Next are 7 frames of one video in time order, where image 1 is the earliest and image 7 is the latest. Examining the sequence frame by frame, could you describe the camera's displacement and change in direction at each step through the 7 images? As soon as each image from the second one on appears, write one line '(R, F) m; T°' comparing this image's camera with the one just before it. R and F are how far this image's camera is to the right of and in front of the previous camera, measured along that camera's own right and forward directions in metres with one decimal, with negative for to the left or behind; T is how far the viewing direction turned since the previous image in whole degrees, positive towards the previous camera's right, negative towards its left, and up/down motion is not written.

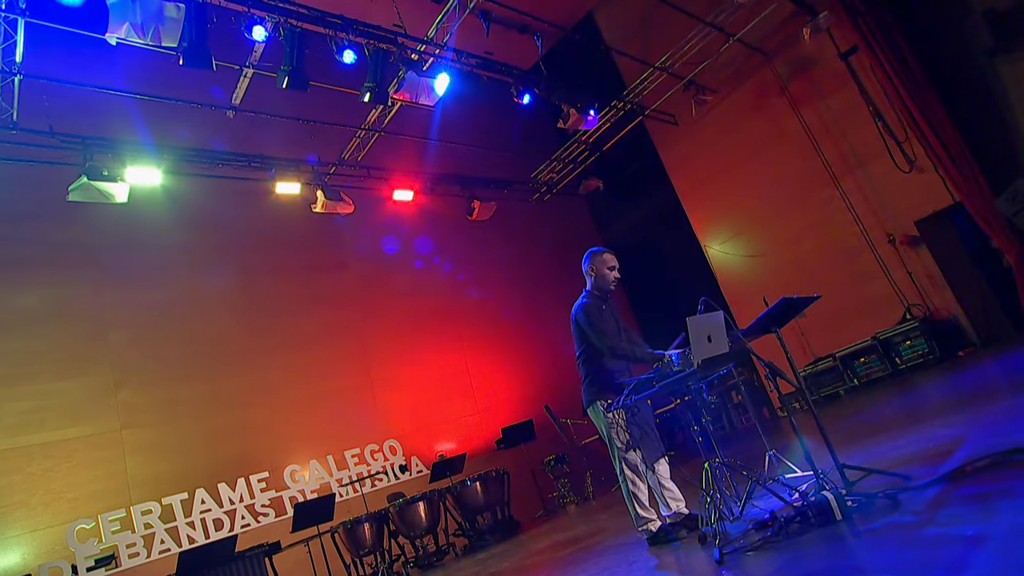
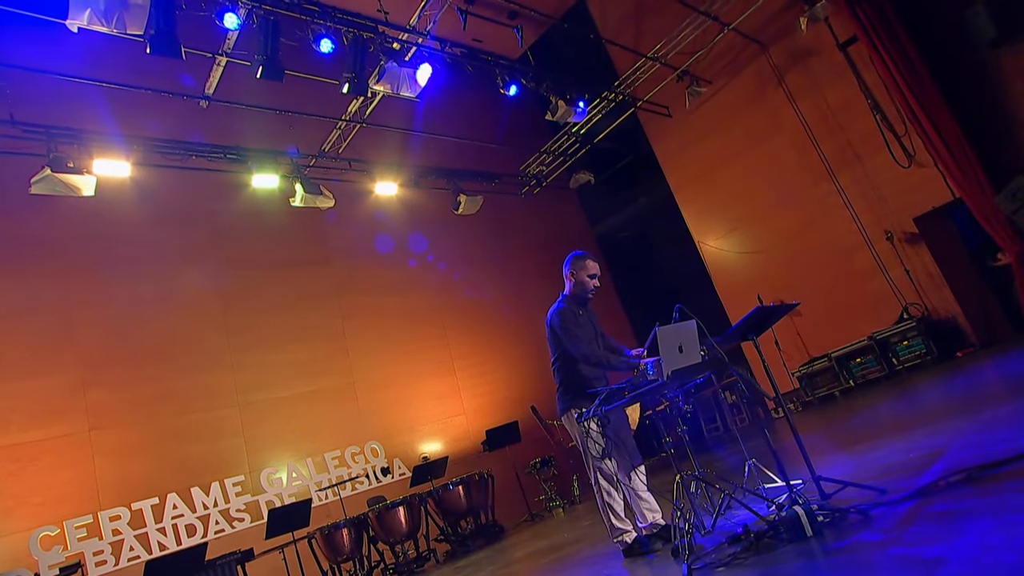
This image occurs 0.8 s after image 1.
(+0.1, +0.3) m; 0°
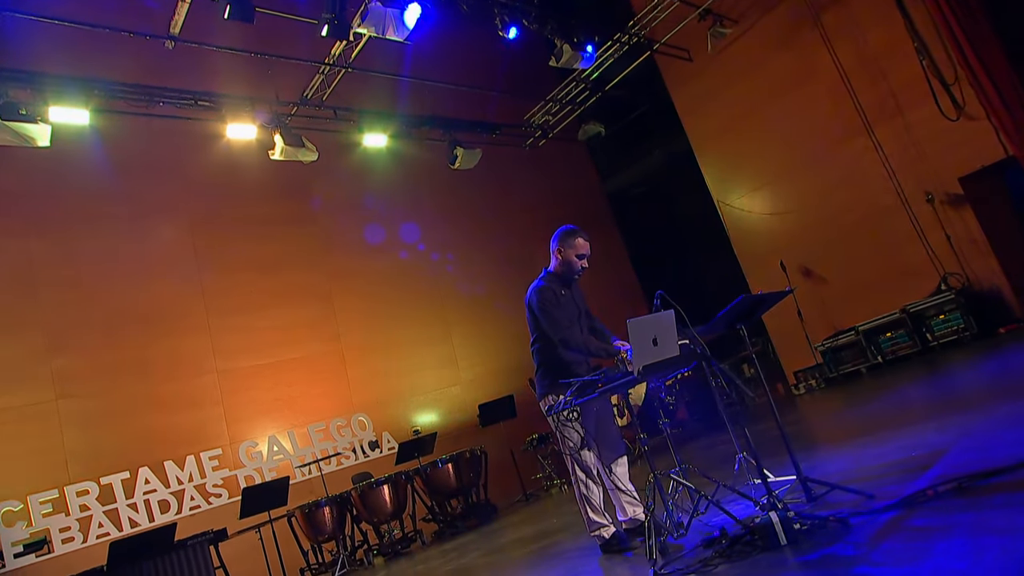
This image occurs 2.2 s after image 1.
(+0.3, +0.7) m; -2°
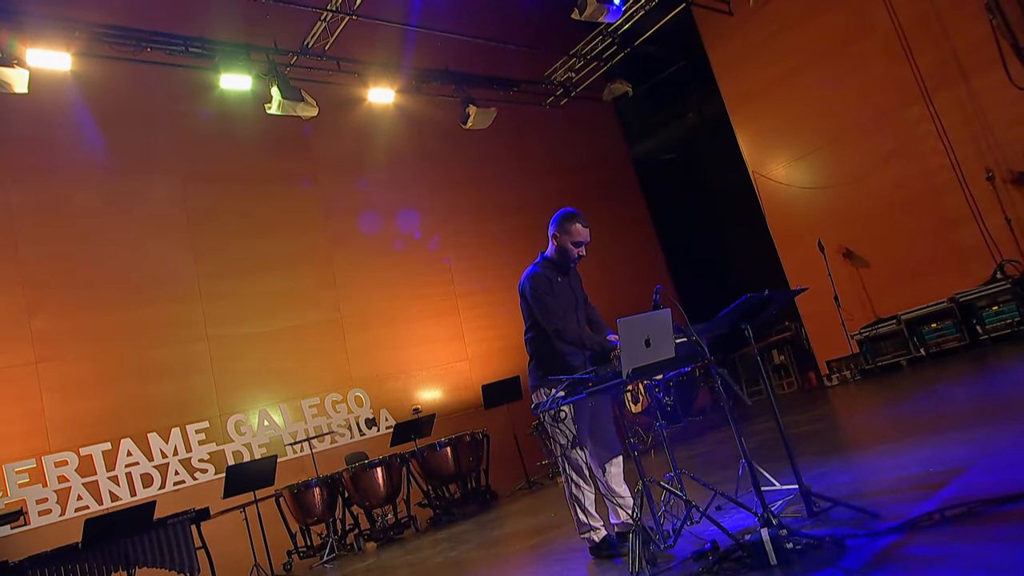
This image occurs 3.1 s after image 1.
(+0.2, +0.6) m; -2°
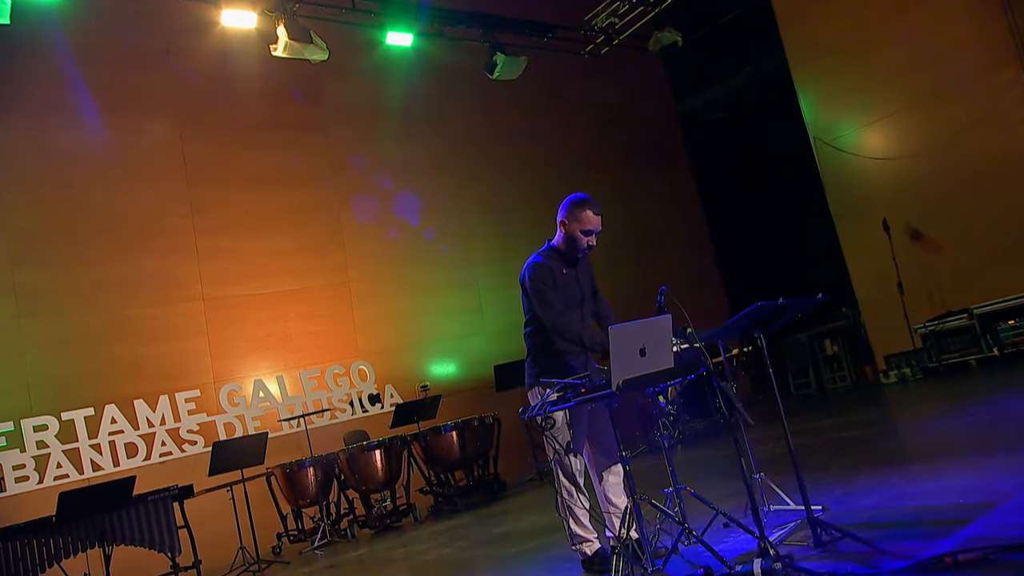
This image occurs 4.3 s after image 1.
(+0.2, +0.7) m; -3°
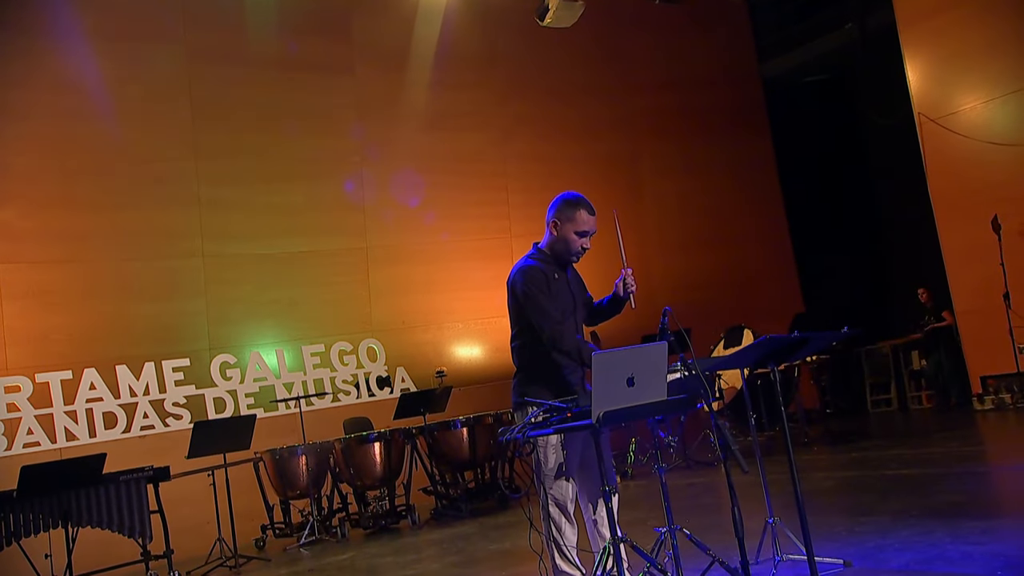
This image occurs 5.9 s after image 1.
(+0.2, +0.9) m; -4°
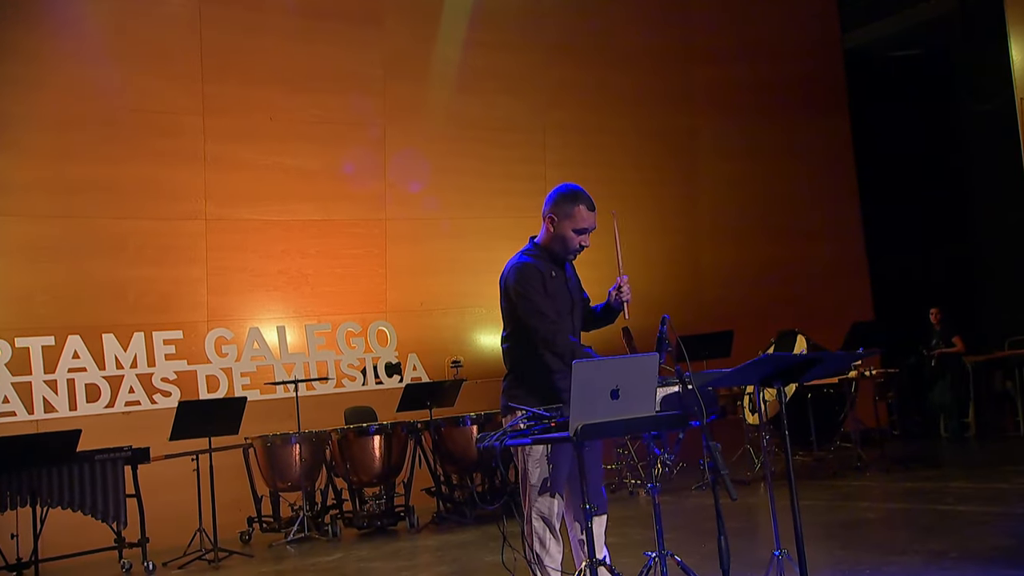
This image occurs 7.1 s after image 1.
(+0.1, +0.6) m; -3°
